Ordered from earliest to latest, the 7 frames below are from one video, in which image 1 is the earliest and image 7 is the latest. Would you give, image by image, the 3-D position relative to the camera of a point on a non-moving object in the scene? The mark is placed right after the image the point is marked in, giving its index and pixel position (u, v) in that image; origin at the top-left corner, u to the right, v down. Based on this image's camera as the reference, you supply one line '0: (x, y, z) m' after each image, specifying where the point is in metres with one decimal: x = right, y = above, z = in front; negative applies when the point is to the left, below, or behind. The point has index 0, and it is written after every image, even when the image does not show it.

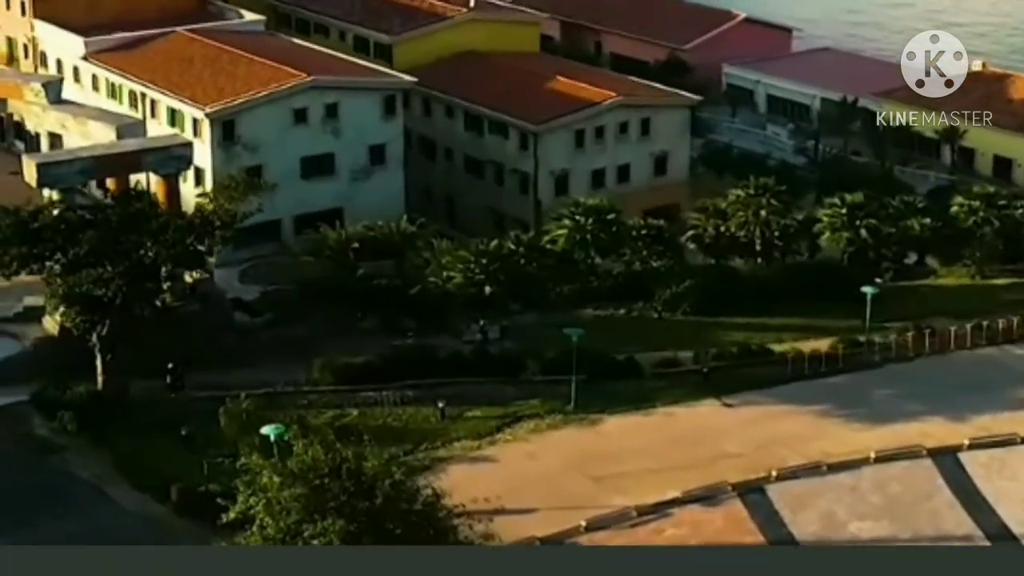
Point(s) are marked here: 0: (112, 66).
0: (-2.6, +1.4, +12.8) m
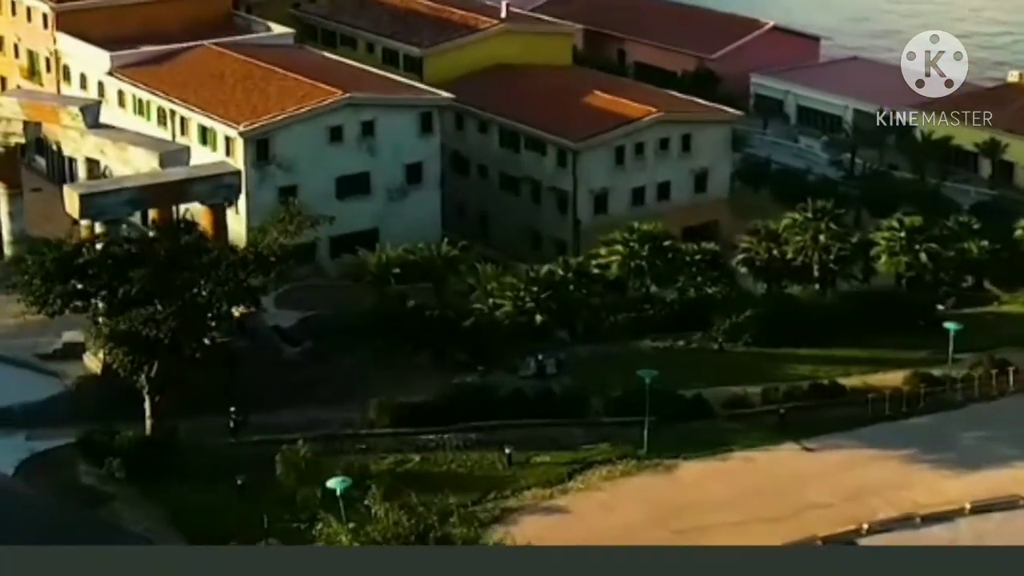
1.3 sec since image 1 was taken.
0: (-2.3, +1.3, +12.4) m
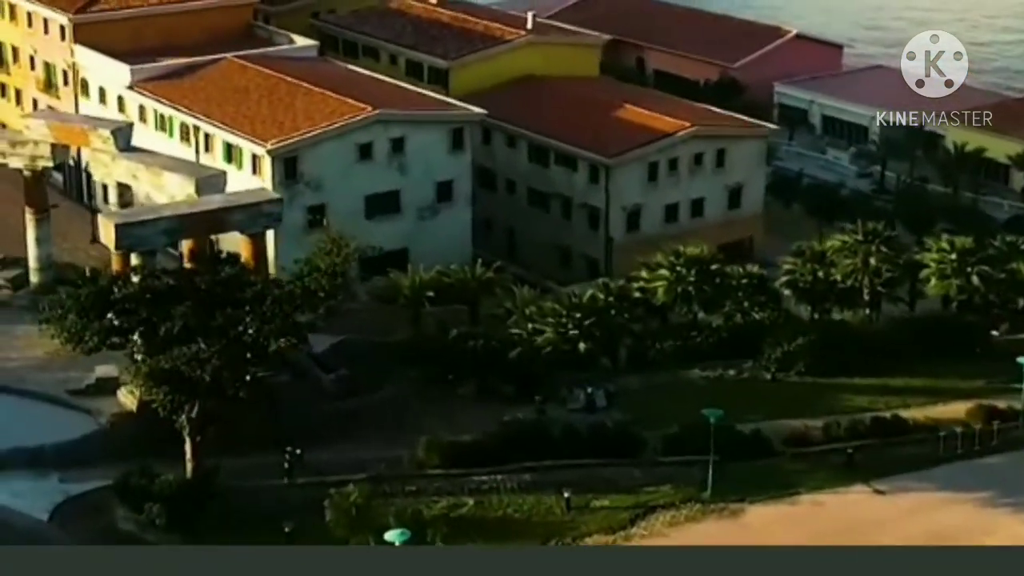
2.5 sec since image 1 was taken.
0: (-2.1, +1.2, +12.0) m
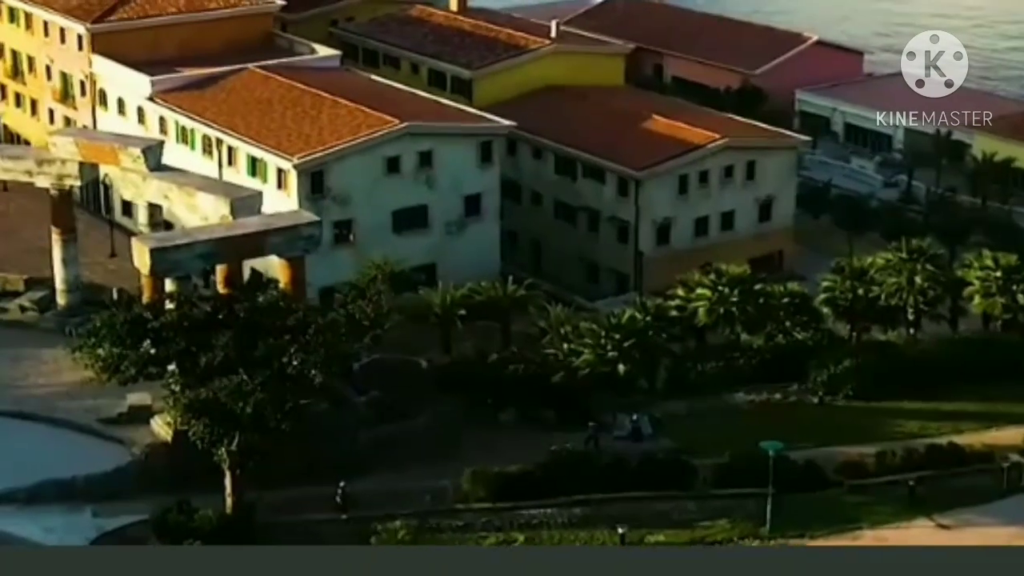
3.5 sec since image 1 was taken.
0: (-2.0, +1.1, +11.8) m
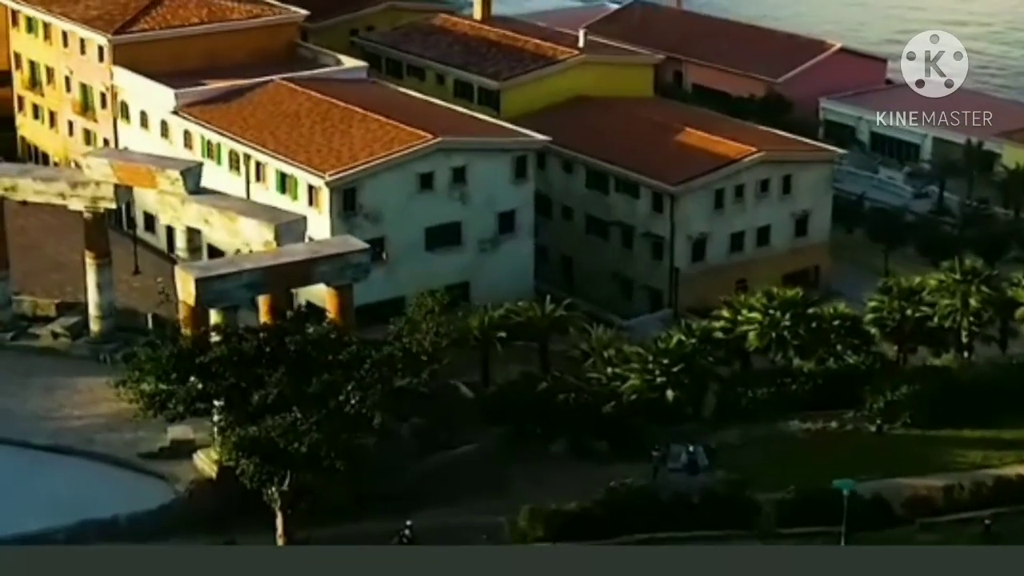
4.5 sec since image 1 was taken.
0: (-1.8, +1.0, +11.5) m
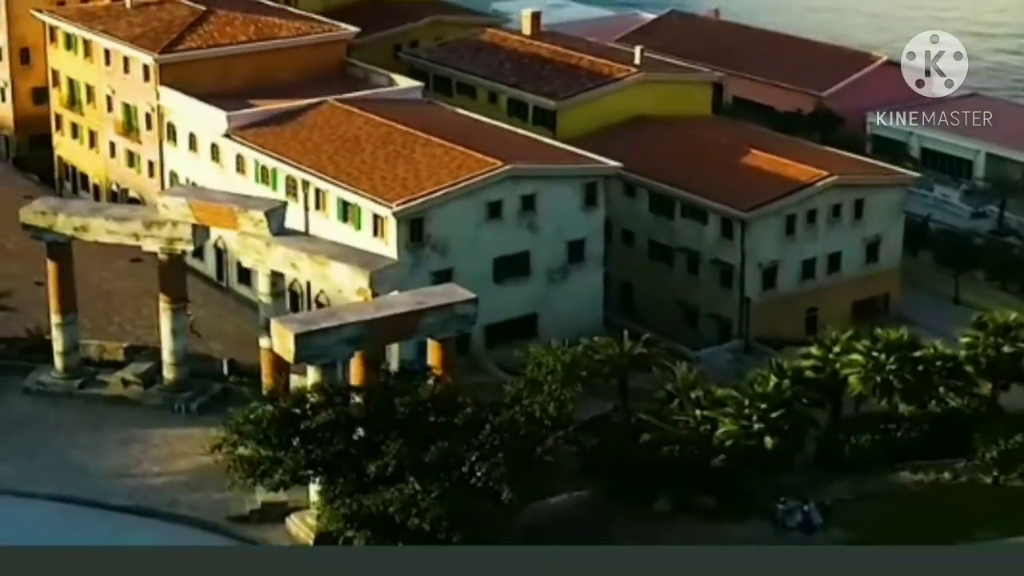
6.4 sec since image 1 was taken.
0: (-1.4, +0.8, +11.1) m
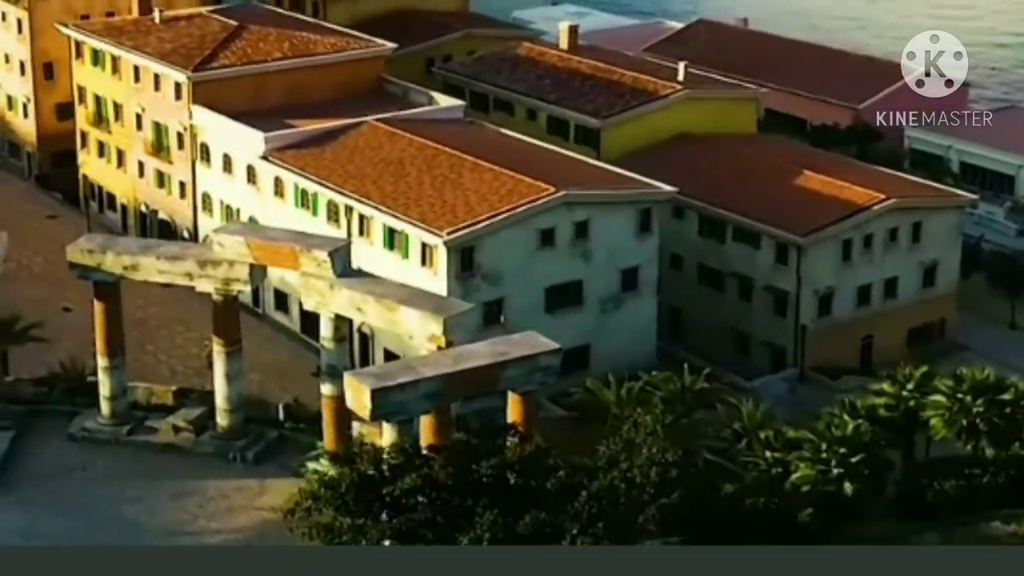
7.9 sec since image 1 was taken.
0: (-1.1, +0.6, +10.7) m
